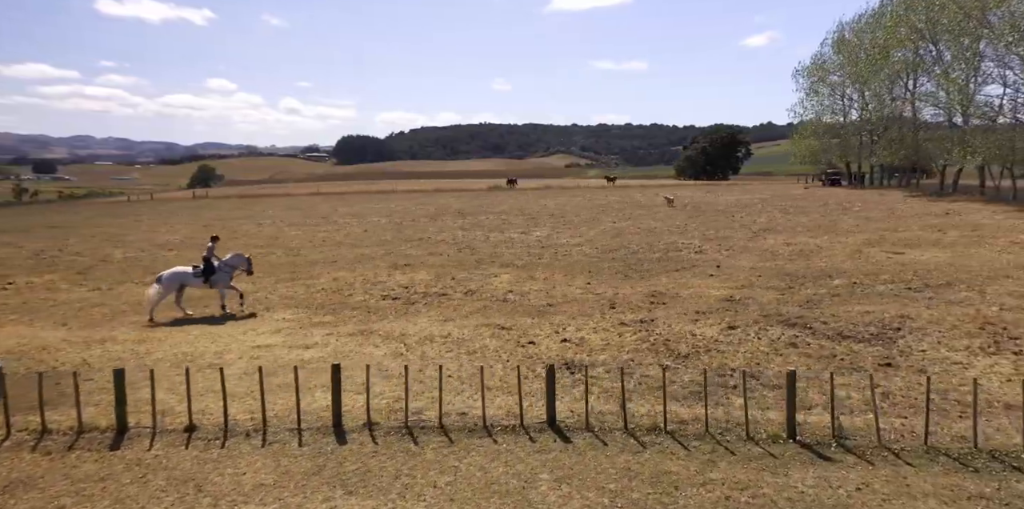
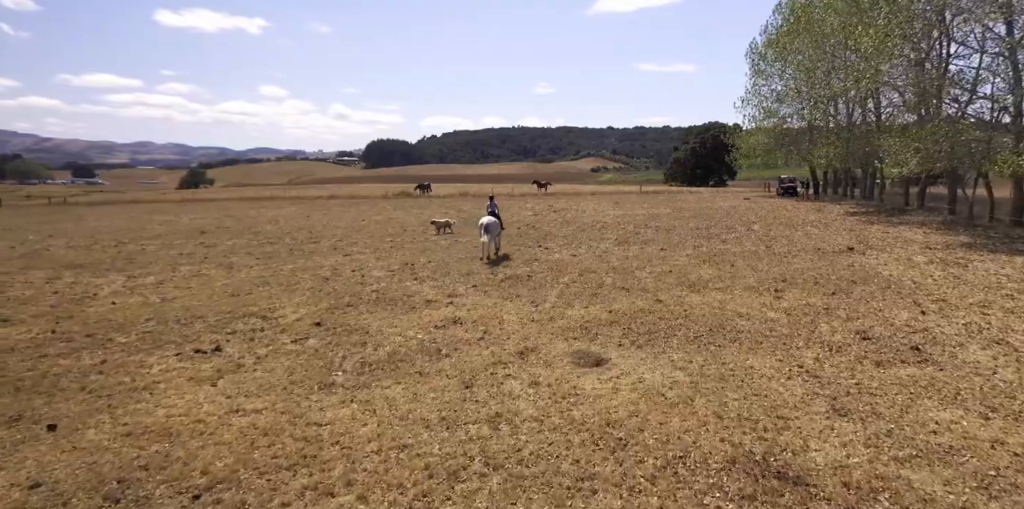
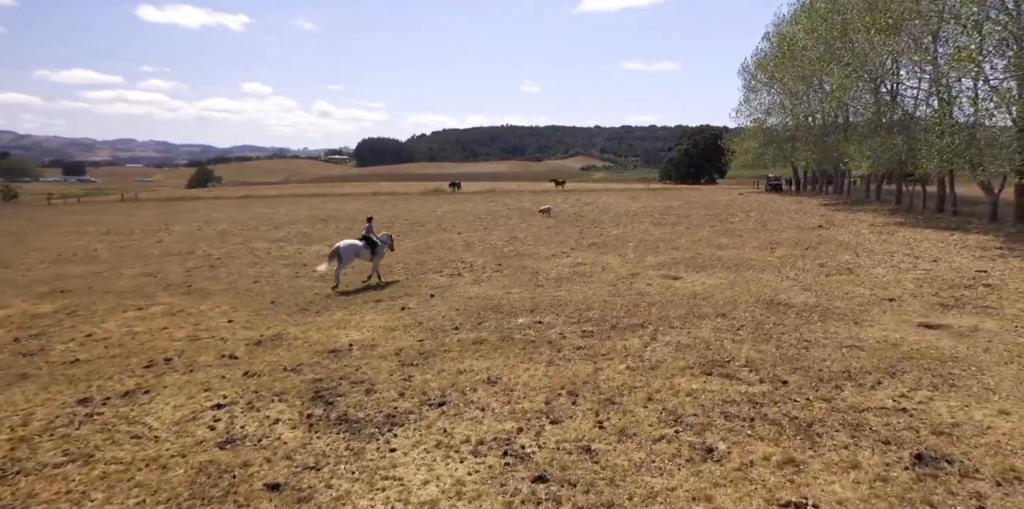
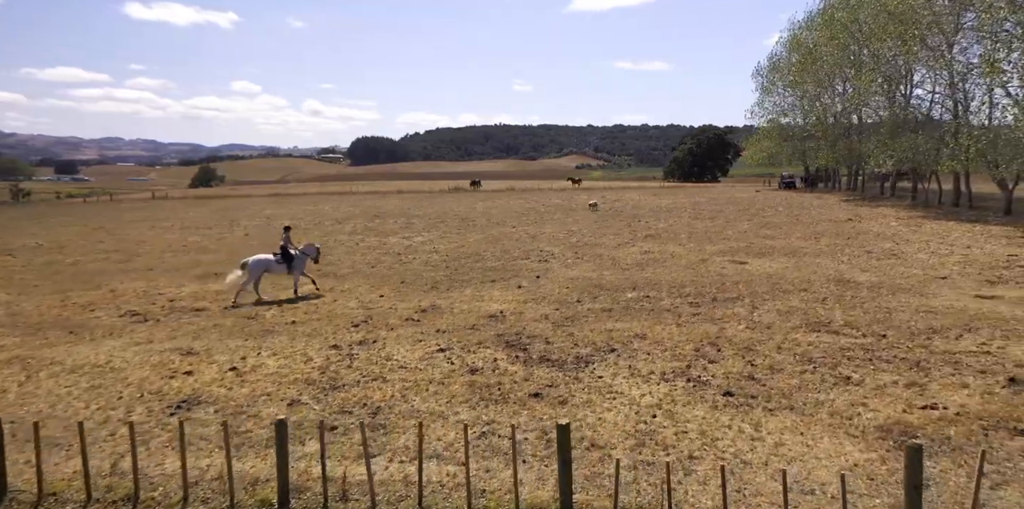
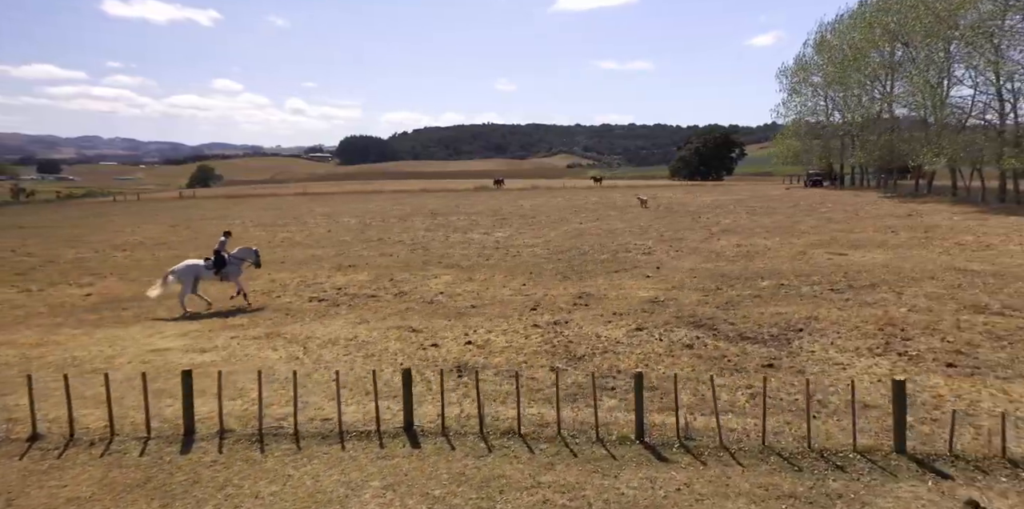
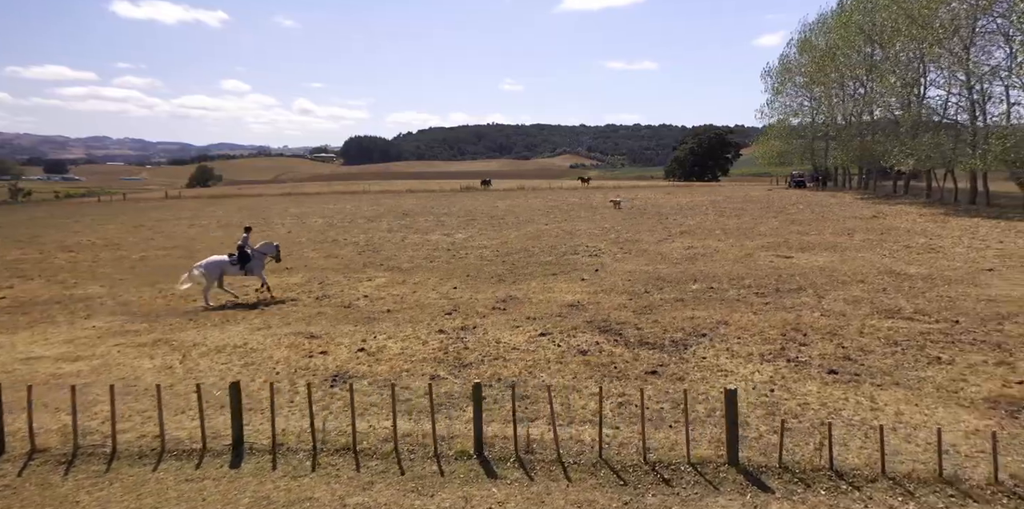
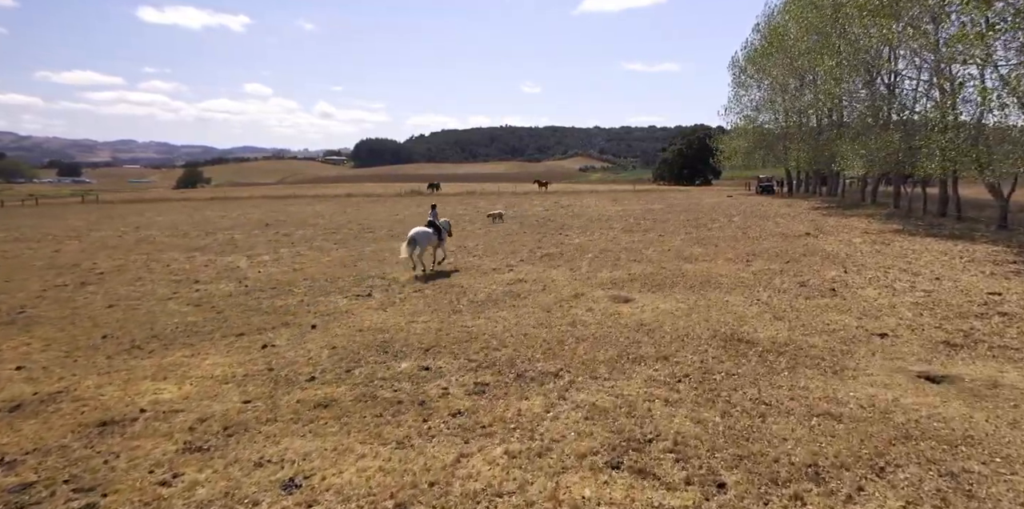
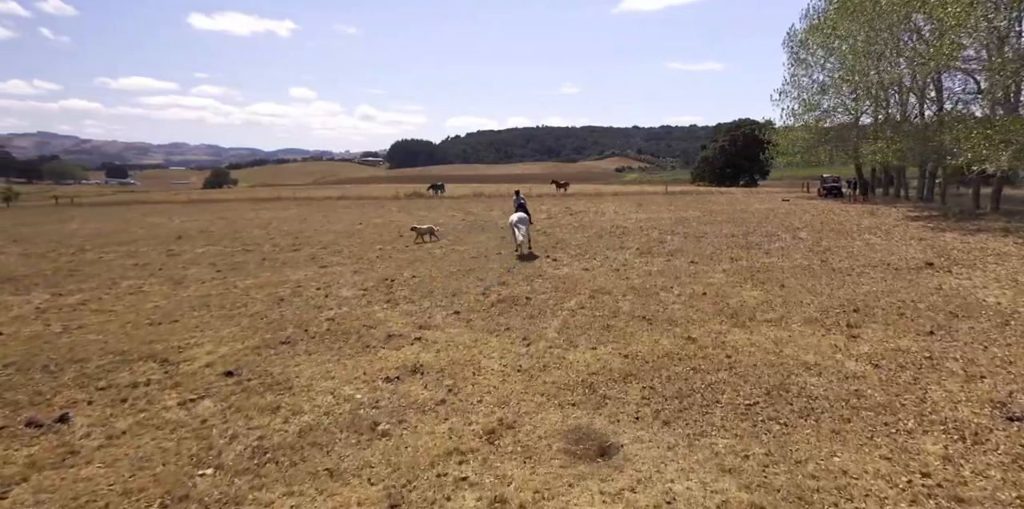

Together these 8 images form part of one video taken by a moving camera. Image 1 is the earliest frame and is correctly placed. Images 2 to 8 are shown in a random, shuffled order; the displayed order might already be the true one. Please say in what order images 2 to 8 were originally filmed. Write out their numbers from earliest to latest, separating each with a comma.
5, 6, 4, 3, 7, 2, 8
